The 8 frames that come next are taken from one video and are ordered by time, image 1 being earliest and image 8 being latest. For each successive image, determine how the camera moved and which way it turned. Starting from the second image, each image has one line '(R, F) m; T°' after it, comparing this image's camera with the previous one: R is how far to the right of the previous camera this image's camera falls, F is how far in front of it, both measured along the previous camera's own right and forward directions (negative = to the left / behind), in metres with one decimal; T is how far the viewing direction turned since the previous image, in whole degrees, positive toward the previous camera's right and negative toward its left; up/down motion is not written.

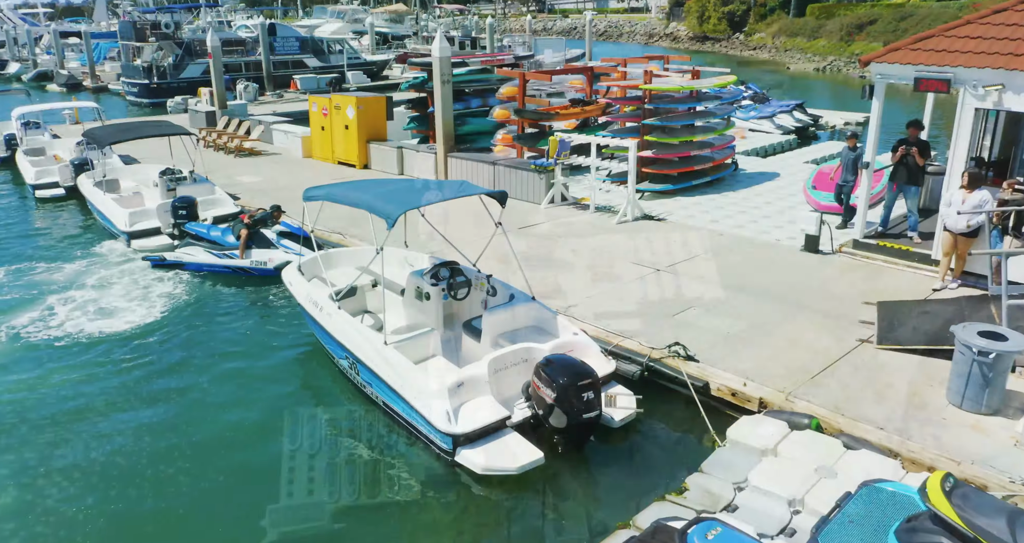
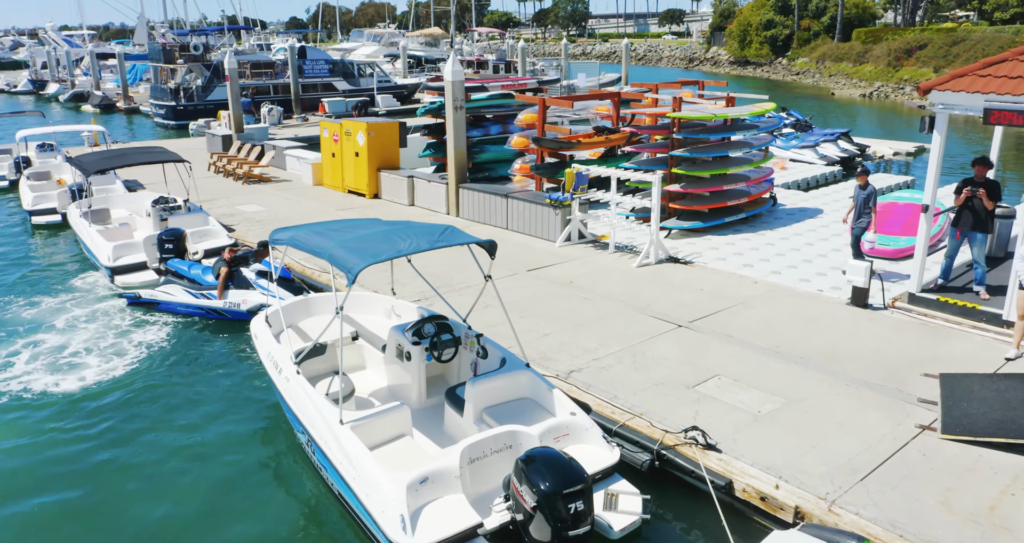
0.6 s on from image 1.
(+0.5, +1.3) m; -3°
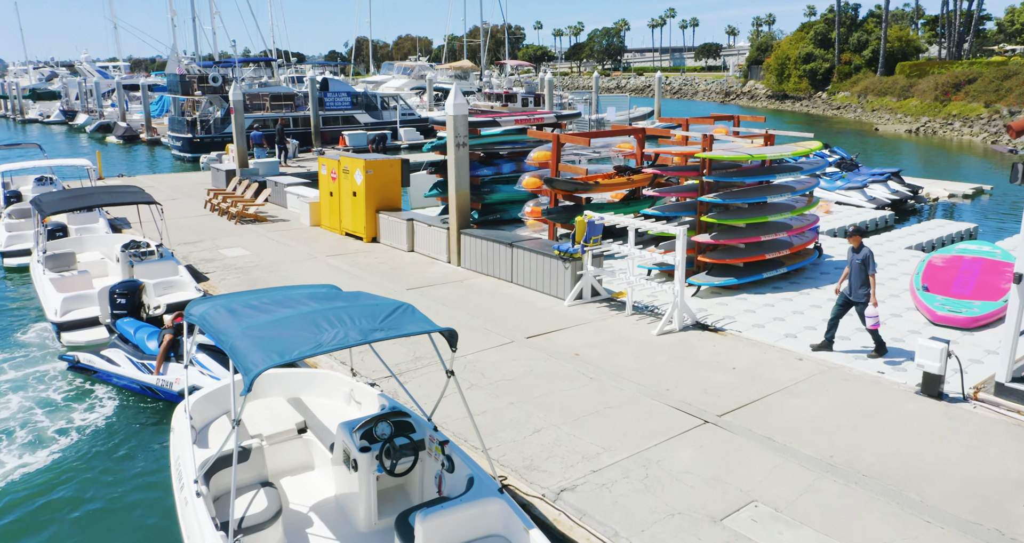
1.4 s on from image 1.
(+0.5, +1.7) m; -3°
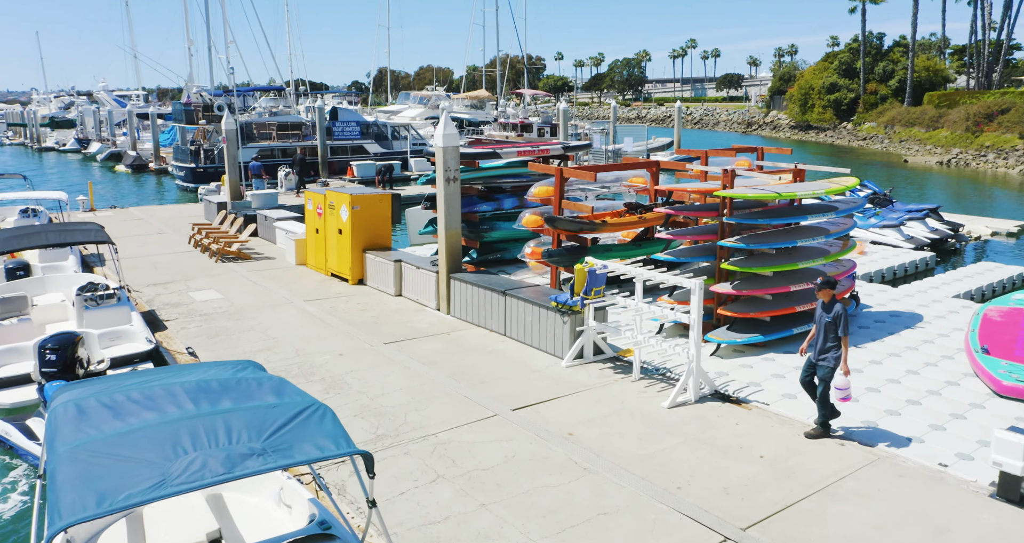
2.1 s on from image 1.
(+0.4, +1.5) m; -2°
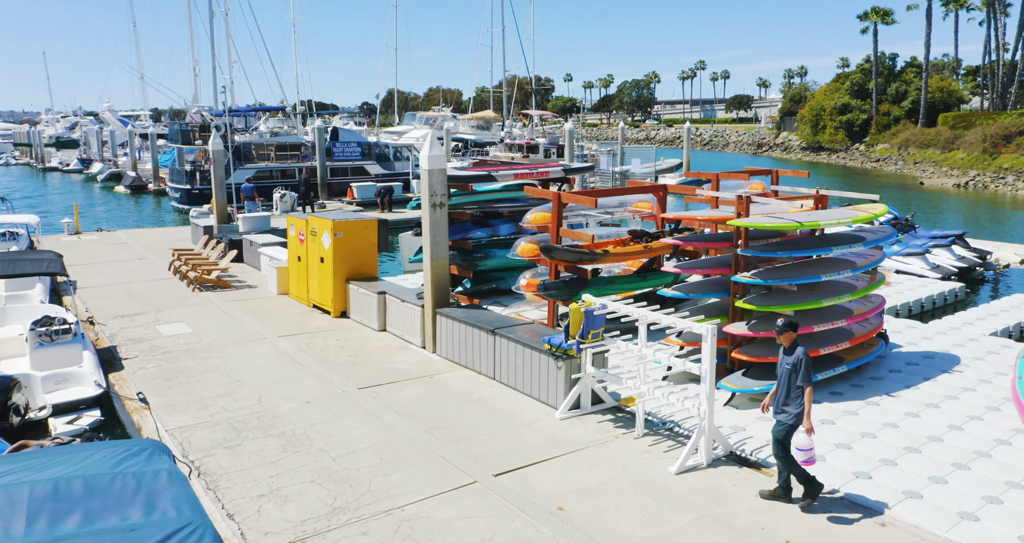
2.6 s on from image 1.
(+0.3, +1.1) m; -1°
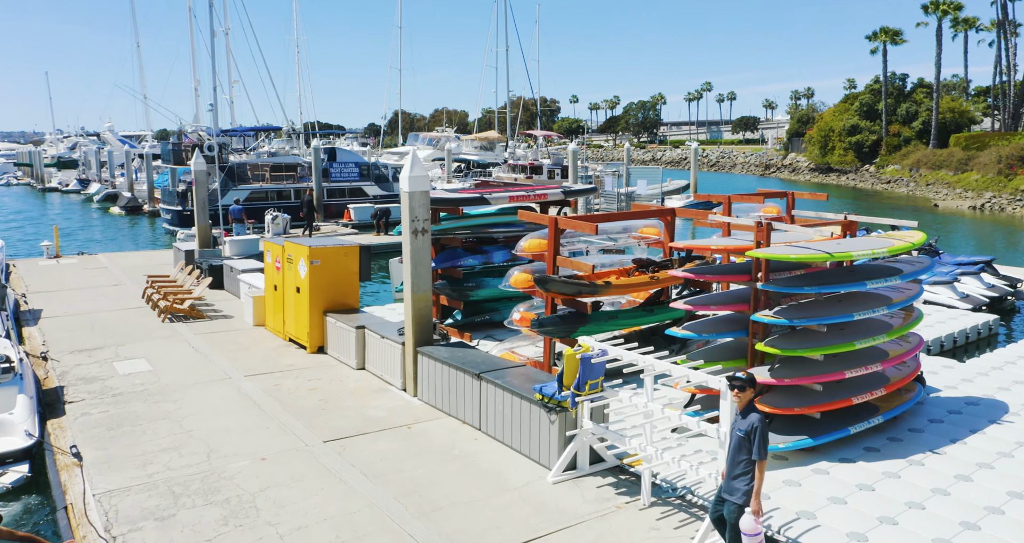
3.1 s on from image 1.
(+0.2, +1.2) m; 0°
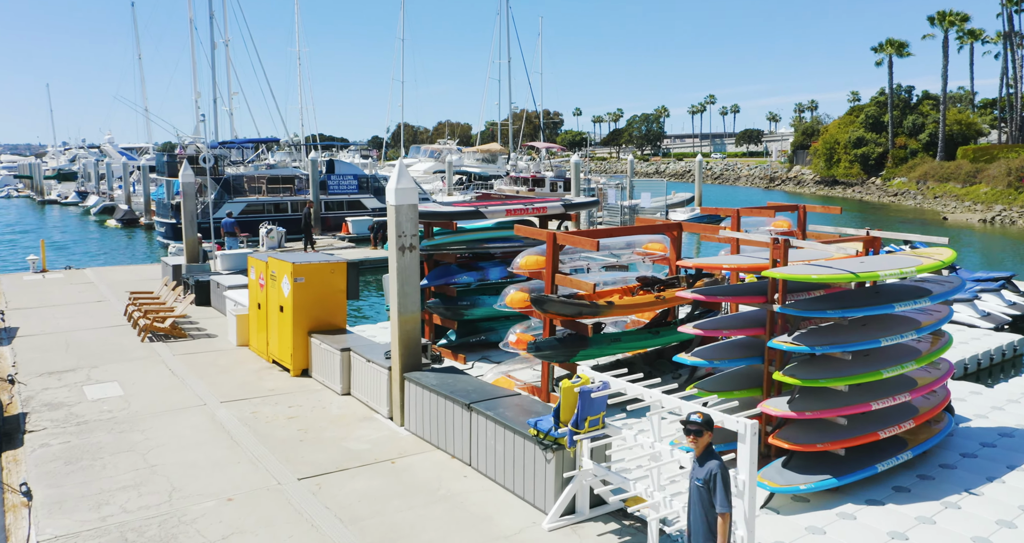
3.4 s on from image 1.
(+0.1, +0.7) m; 0°
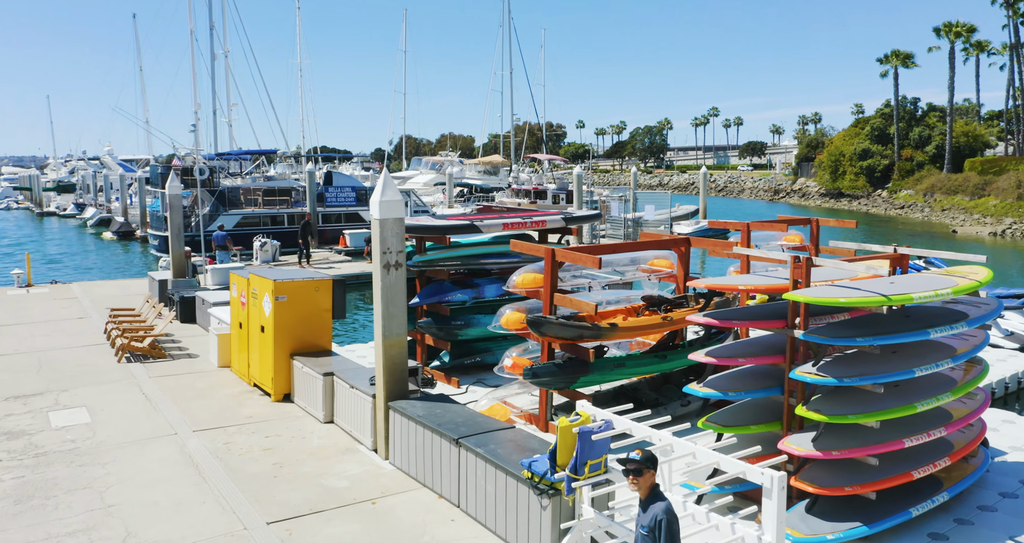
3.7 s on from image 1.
(+0.1, +0.7) m; 0°
